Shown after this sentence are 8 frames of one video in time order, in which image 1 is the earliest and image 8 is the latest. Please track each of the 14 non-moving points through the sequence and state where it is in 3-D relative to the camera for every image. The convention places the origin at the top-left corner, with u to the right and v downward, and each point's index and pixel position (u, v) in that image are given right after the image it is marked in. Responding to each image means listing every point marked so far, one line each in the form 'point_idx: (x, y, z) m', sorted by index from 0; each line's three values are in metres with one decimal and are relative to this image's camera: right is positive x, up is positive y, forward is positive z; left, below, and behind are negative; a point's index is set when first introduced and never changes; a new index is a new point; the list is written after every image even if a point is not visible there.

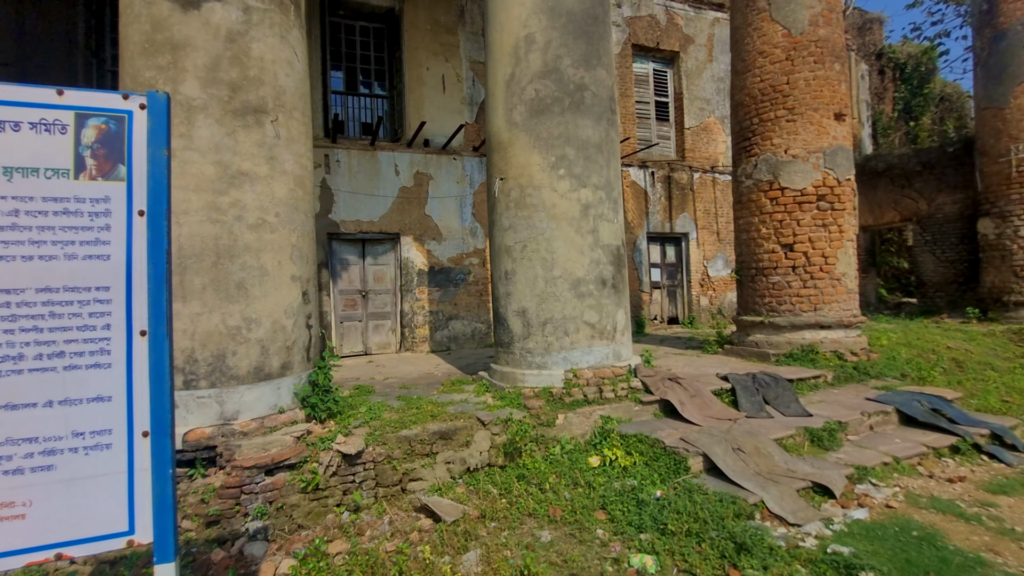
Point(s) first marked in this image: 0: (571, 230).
0: (+0.6, +0.6, +4.6) m
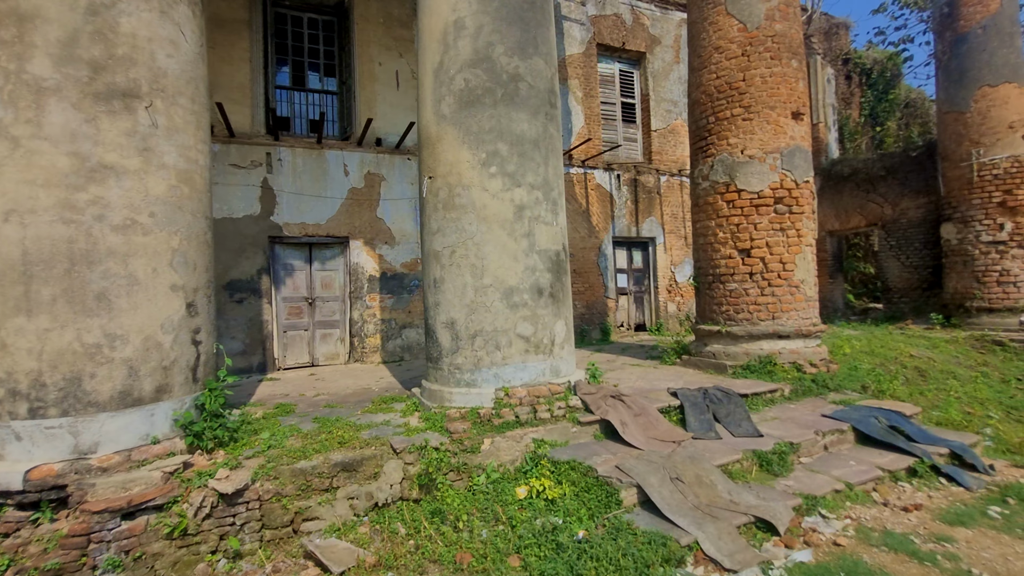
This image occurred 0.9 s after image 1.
0: (-0.1, +0.5, +4.2) m
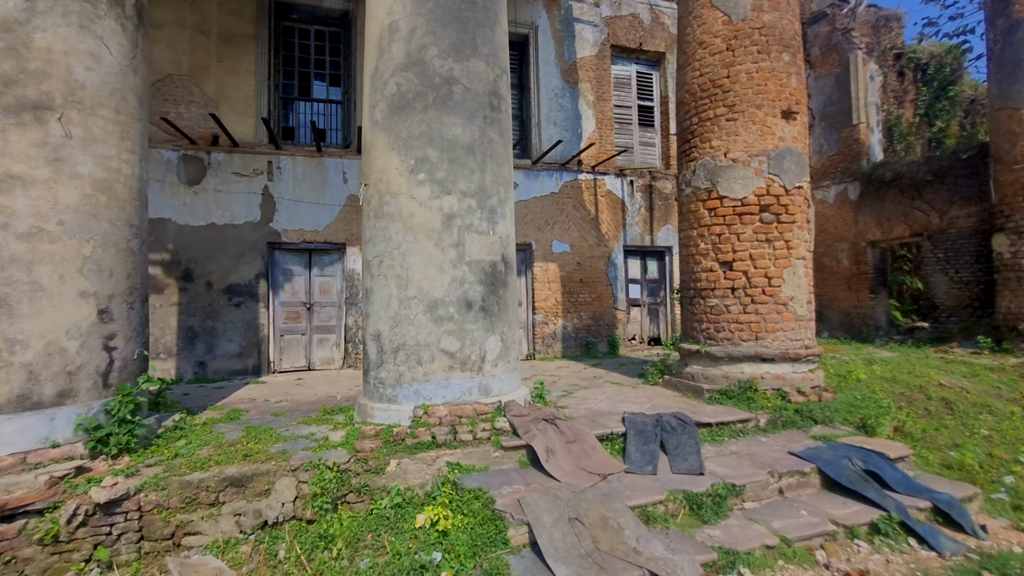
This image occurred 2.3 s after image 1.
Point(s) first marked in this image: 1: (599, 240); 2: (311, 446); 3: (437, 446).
0: (-0.7, +0.4, +4.0) m
1: (+1.9, +1.0, +10.3) m
2: (-1.6, -1.3, +3.8) m
3: (-0.6, -1.2, +3.8) m
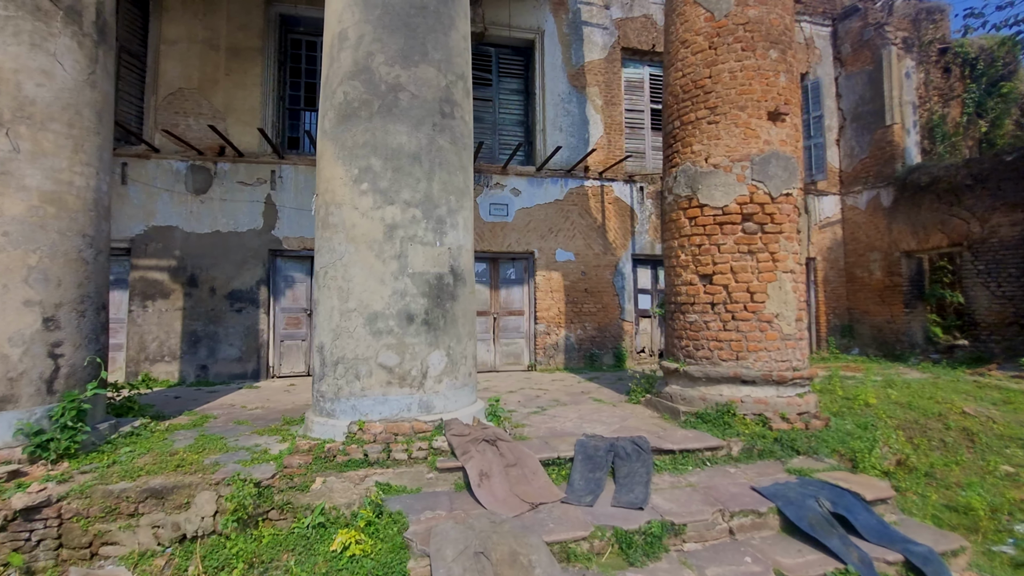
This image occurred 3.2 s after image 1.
0: (-1.2, +0.3, +3.9) m
1: (+2.0, +0.8, +10.0) m
2: (-2.1, -1.3, +3.8) m
3: (-1.1, -1.3, +3.7) m
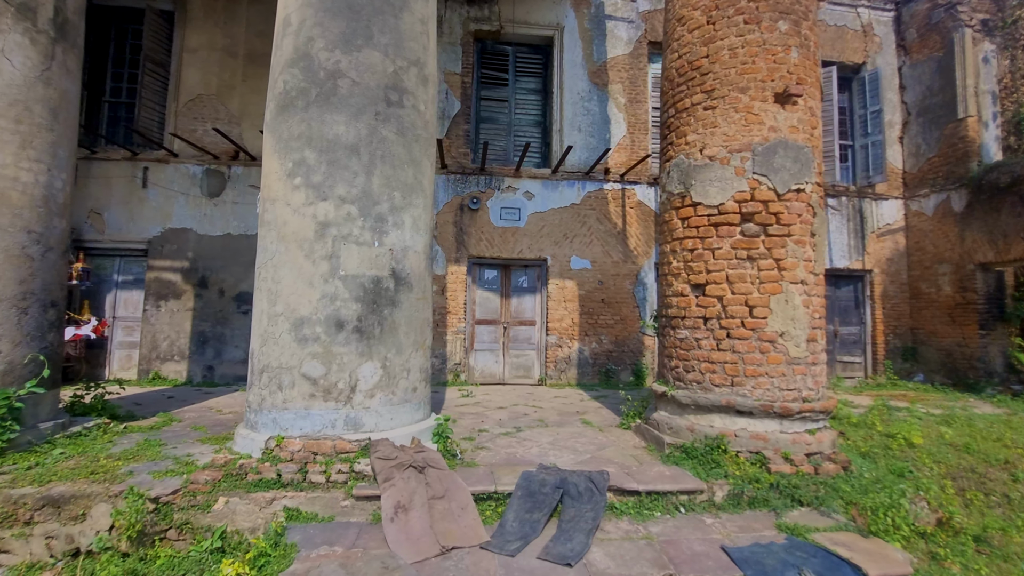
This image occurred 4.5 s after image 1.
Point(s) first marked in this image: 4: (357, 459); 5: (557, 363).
0: (-1.6, +0.2, +3.6) m
1: (+2.2, +0.6, +9.3) m
2: (-2.6, -1.3, +3.5) m
3: (-1.6, -1.4, +3.3) m
4: (-1.1, -1.2, +3.4) m
5: (+0.8, -1.4, +9.0) m
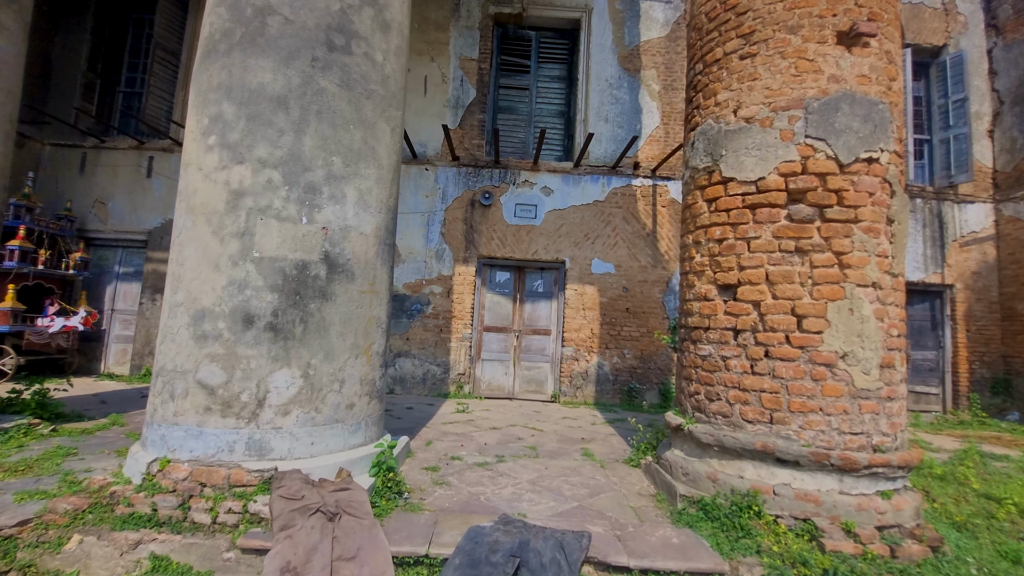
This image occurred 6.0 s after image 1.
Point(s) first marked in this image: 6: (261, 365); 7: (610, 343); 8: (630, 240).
0: (-1.8, +0.3, +2.9) m
1: (+2.5, +0.5, +8.2) m
2: (-2.9, -1.2, +2.9) m
3: (-1.9, -1.3, +2.5) m
4: (-1.4, -1.1, +2.6) m
5: (+1.0, -1.5, +8.0) m
6: (-1.4, -0.4, +2.8) m
7: (+1.7, -0.9, +8.1) m
8: (+2.0, +0.8, +8.3) m
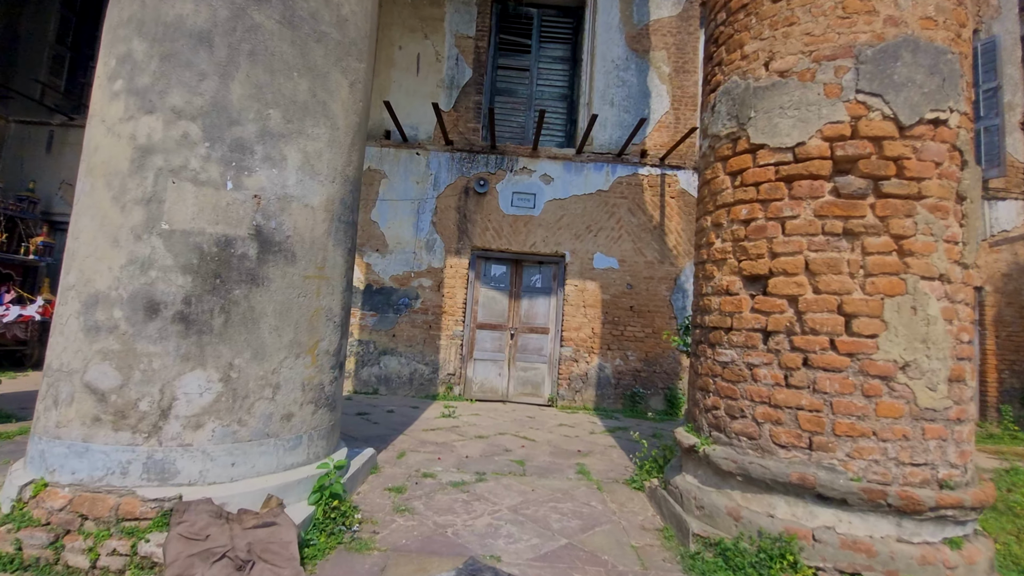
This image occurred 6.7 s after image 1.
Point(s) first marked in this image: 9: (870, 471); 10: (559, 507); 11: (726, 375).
0: (-1.9, +0.4, +2.3) m
1: (+2.4, +0.5, +7.6) m
2: (-3.0, -1.1, +2.3) m
3: (-2.0, -1.2, +2.0) m
4: (-1.5, -1.0, +2.1) m
5: (+0.9, -1.5, +7.4) m
6: (-1.6, -0.4, +2.2) m
7: (+1.6, -0.9, +7.5) m
8: (+2.0, +0.9, +7.7) m
9: (+1.7, -0.8, +2.3) m
10: (+0.3, -1.4, +3.1) m
11: (+1.2, -0.5, +2.7) m
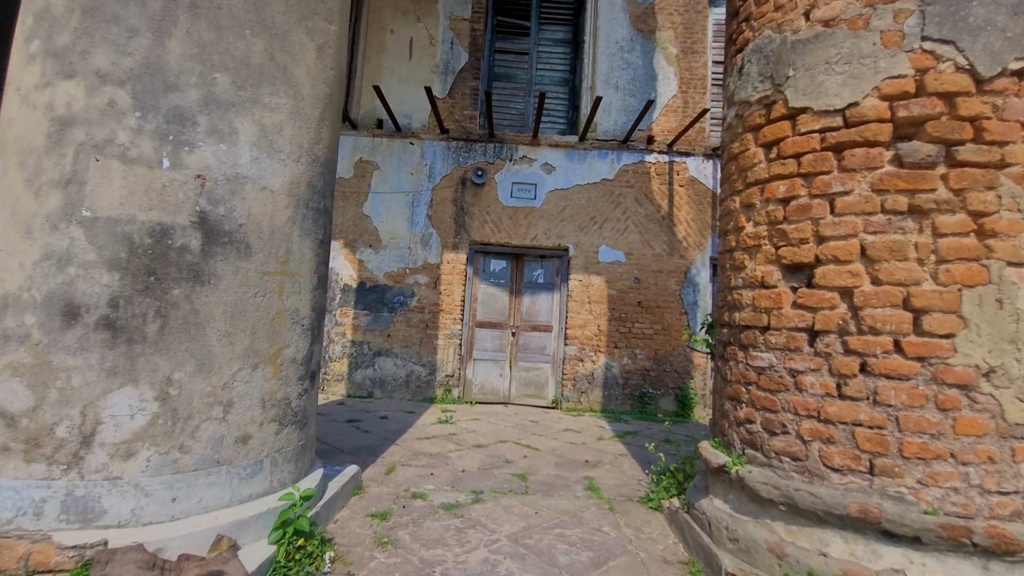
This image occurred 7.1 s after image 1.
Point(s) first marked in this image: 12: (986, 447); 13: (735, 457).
0: (-2.0, +0.4, +1.9) m
1: (+2.4, +0.6, +7.2) m
2: (-3.0, -1.1, +1.9) m
3: (-2.0, -1.2, +1.6) m
4: (-1.5, -1.0, +1.7) m
5: (+0.9, -1.4, +7.0) m
6: (-1.6, -0.4, +1.8) m
7: (+1.6, -0.8, +7.1) m
8: (+2.0, +1.0, +7.2) m
9: (+1.7, -0.8, +1.9) m
10: (+0.3, -1.4, +2.7) m
11: (+1.2, -0.4, +2.3) m
12: (+1.8, -0.6, +1.8) m
13: (+1.1, -0.8, +2.4) m
